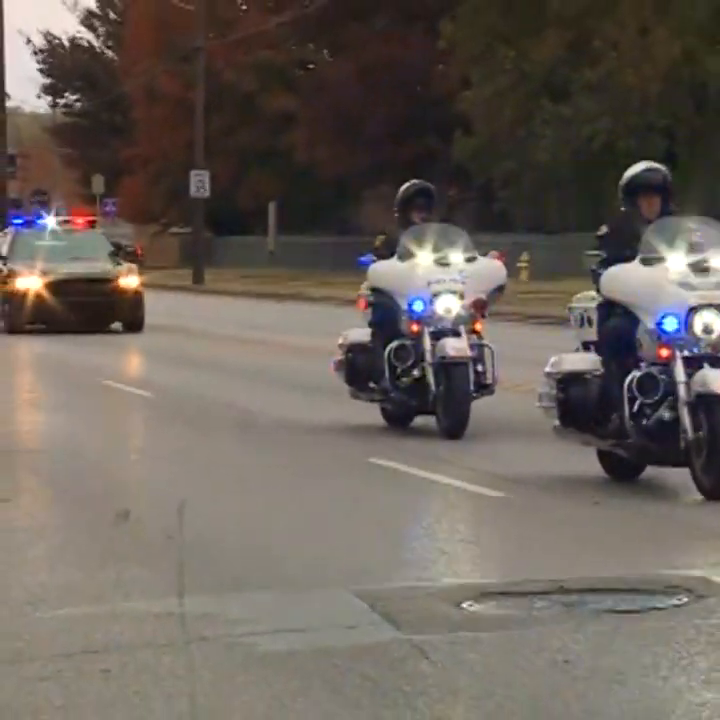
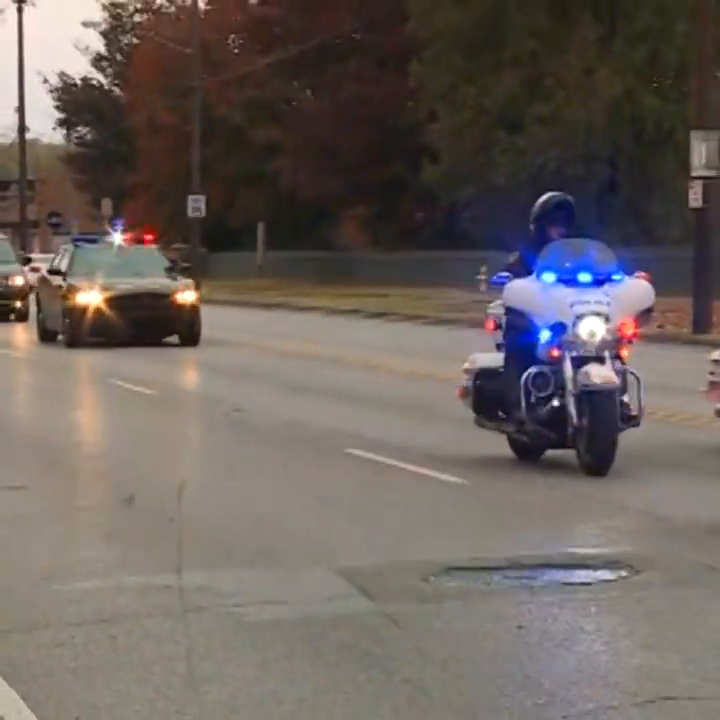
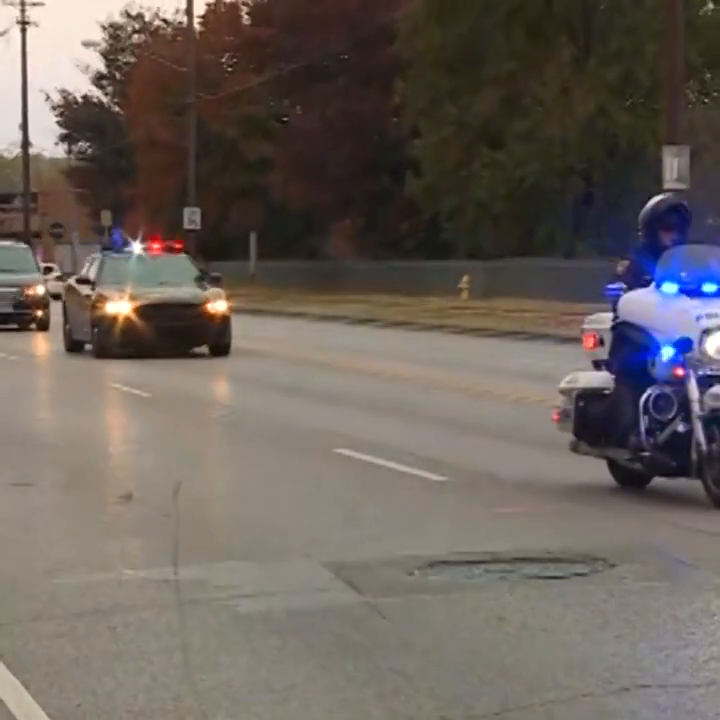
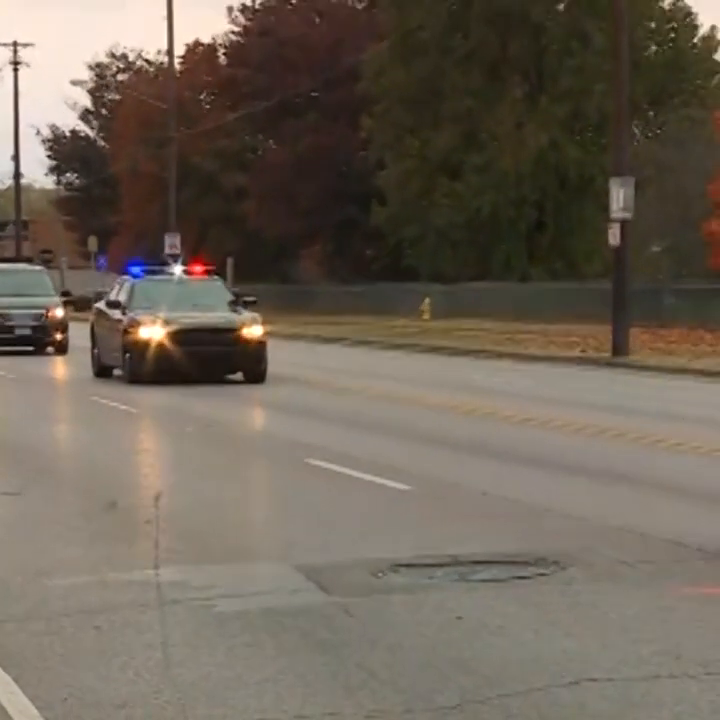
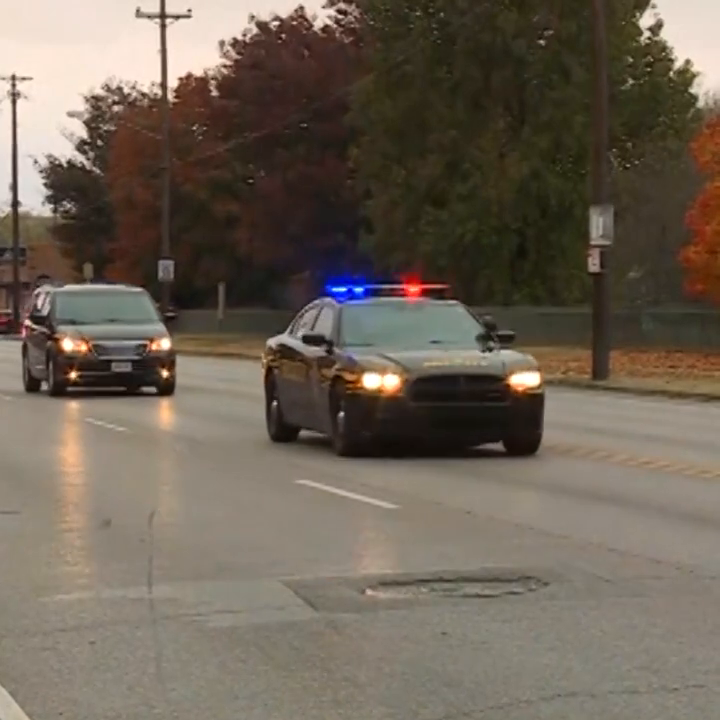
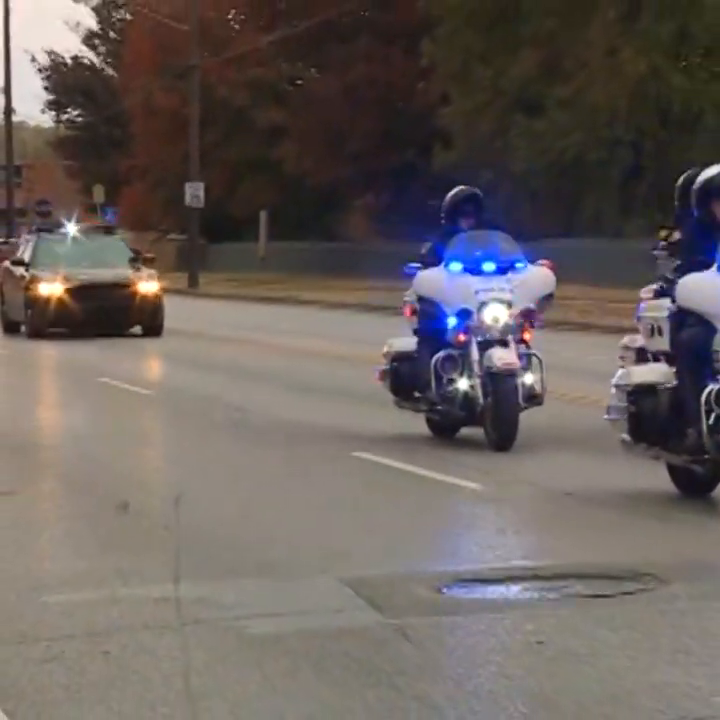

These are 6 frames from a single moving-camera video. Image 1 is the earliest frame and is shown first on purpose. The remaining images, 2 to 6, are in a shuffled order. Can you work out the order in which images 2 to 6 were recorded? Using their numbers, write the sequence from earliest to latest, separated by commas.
6, 2, 3, 4, 5
